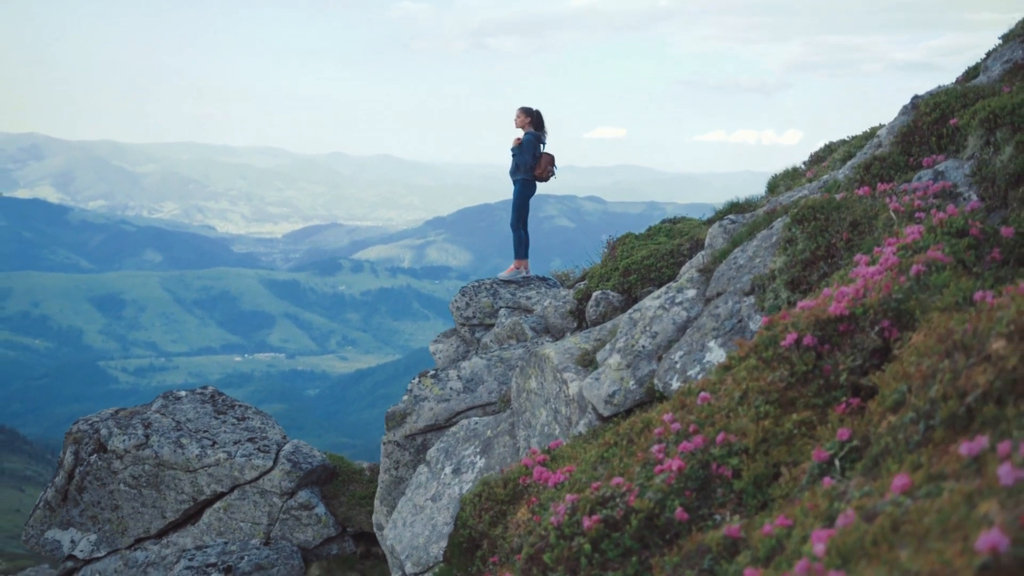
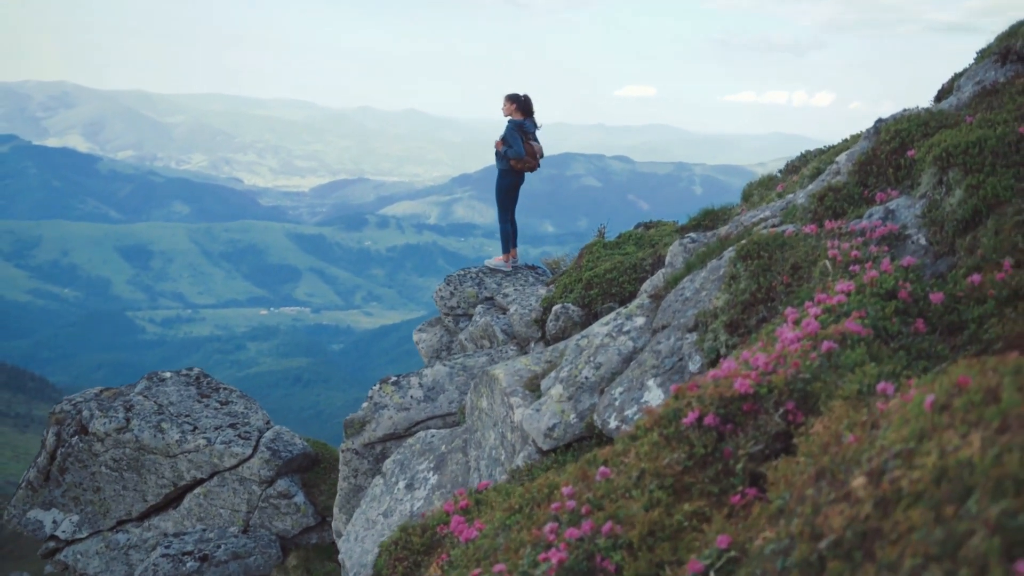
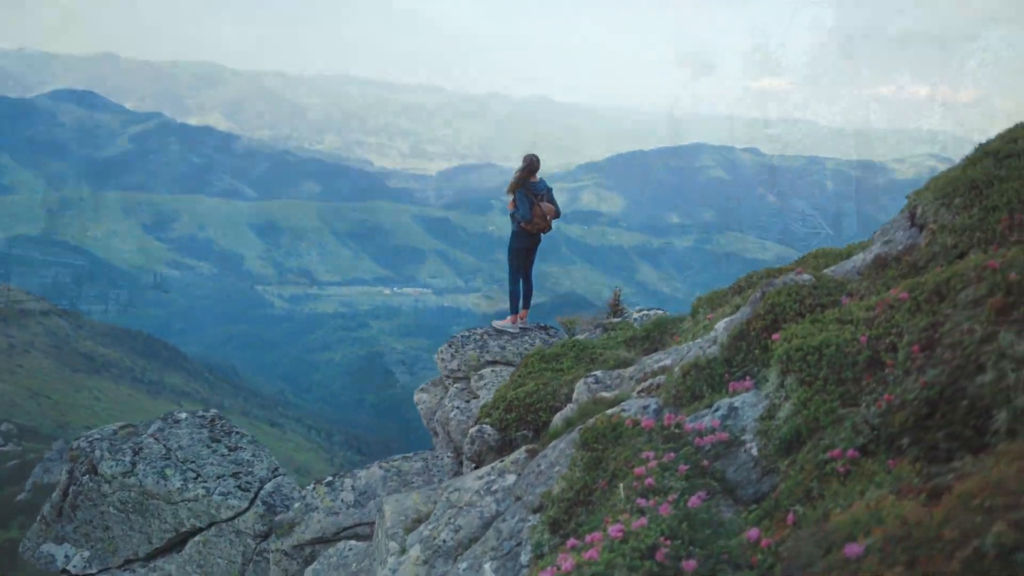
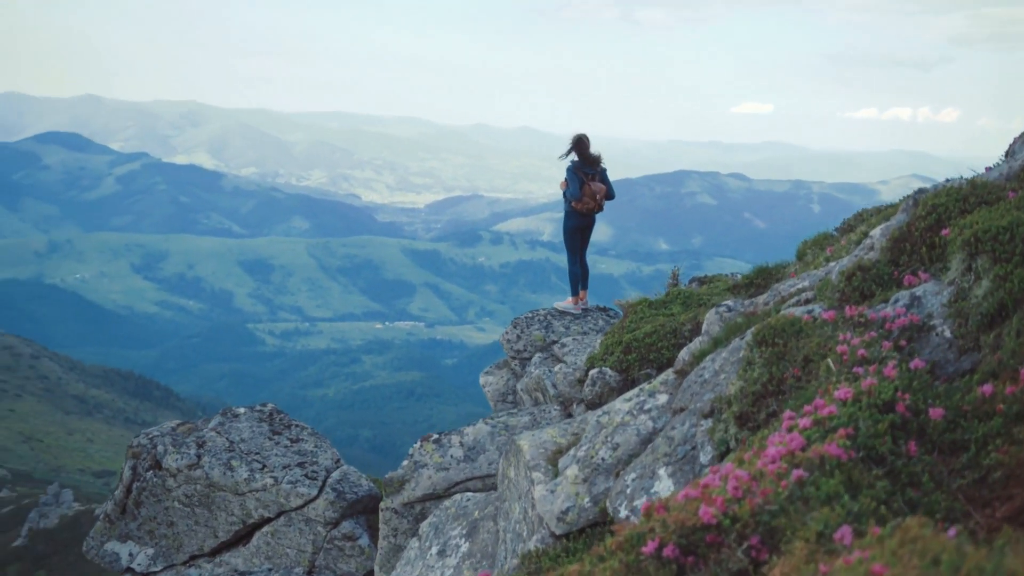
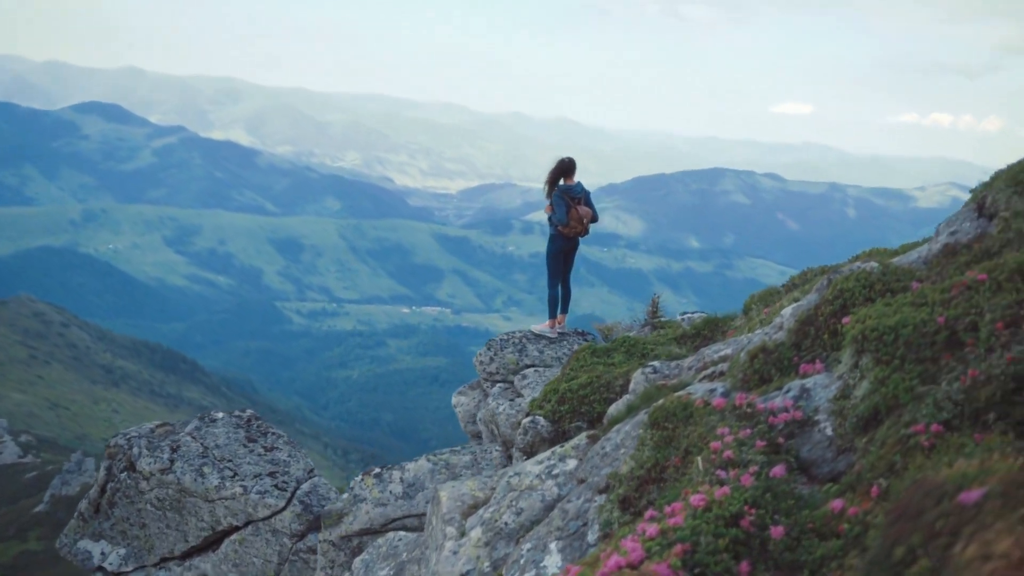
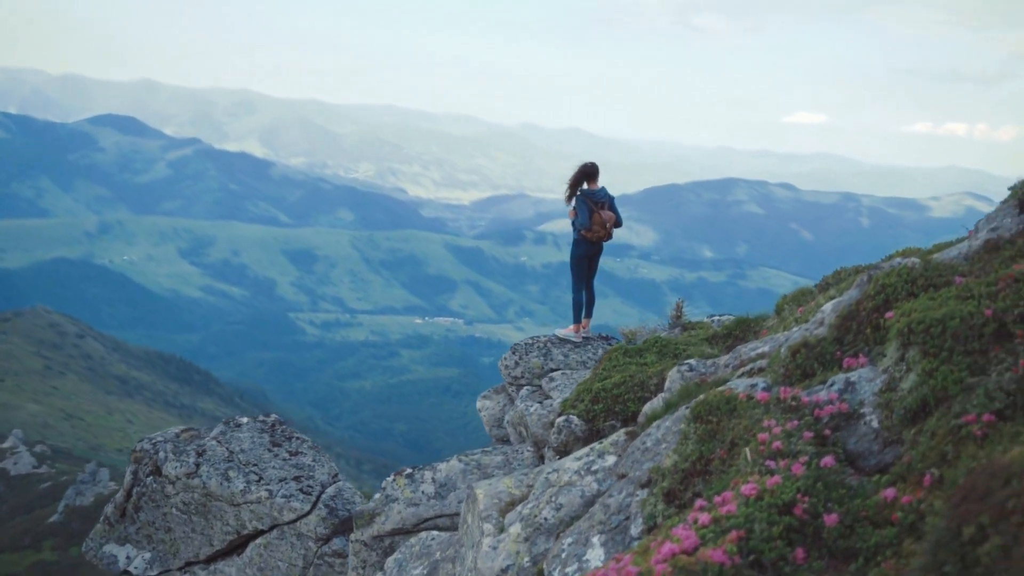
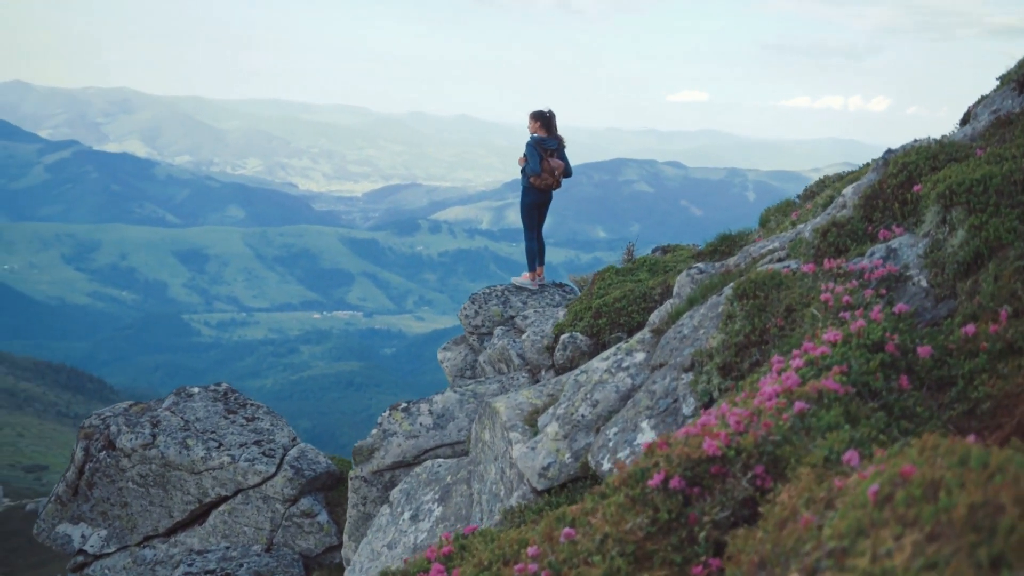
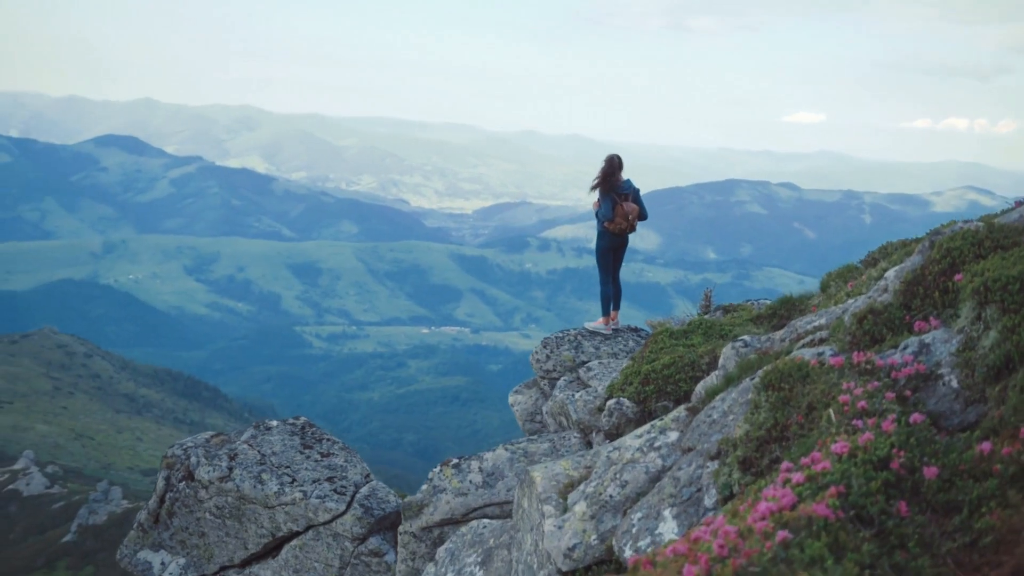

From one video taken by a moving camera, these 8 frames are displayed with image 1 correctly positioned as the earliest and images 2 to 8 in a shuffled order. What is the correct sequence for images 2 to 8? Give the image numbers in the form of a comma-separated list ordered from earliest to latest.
2, 7, 4, 8, 6, 5, 3
